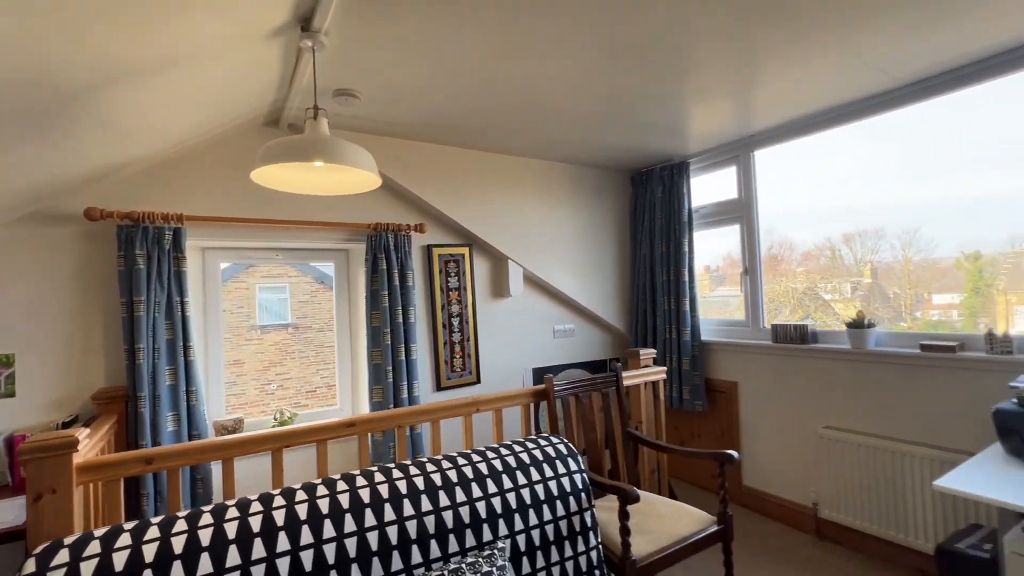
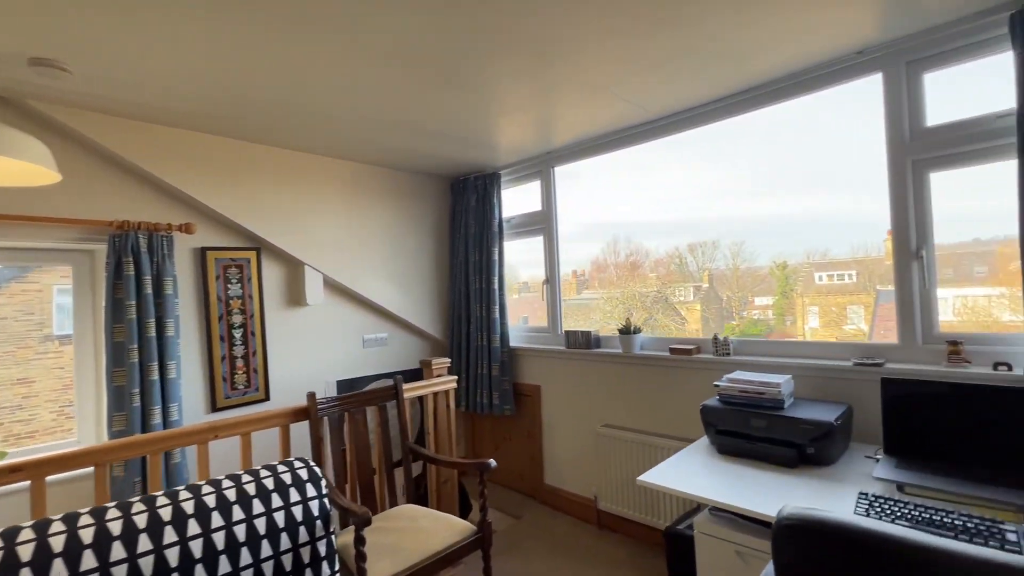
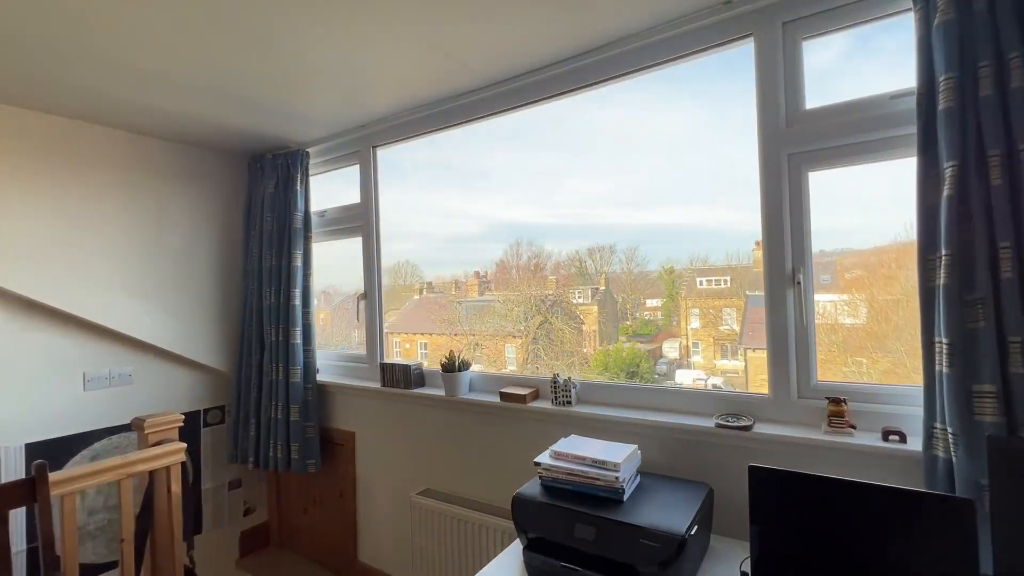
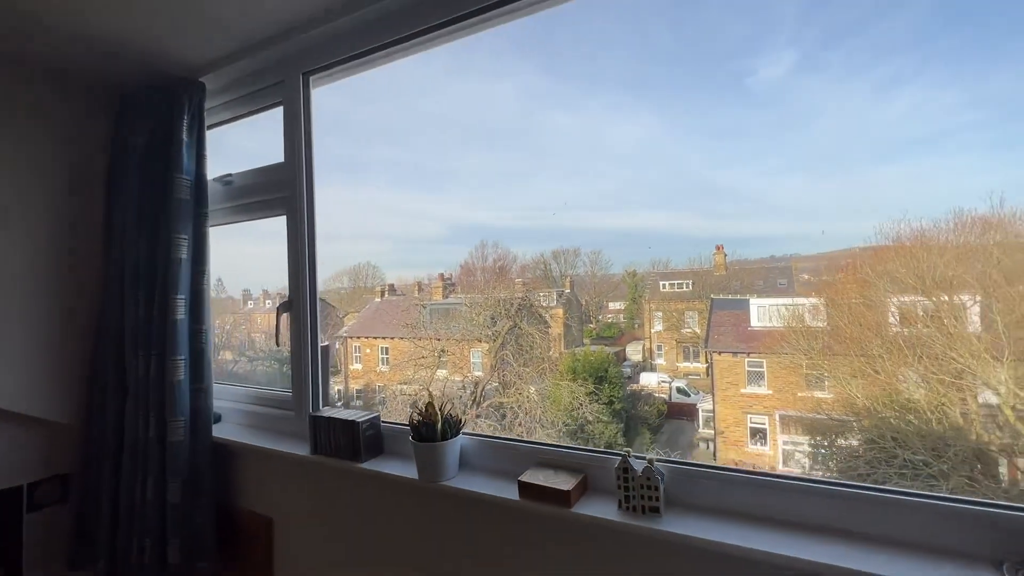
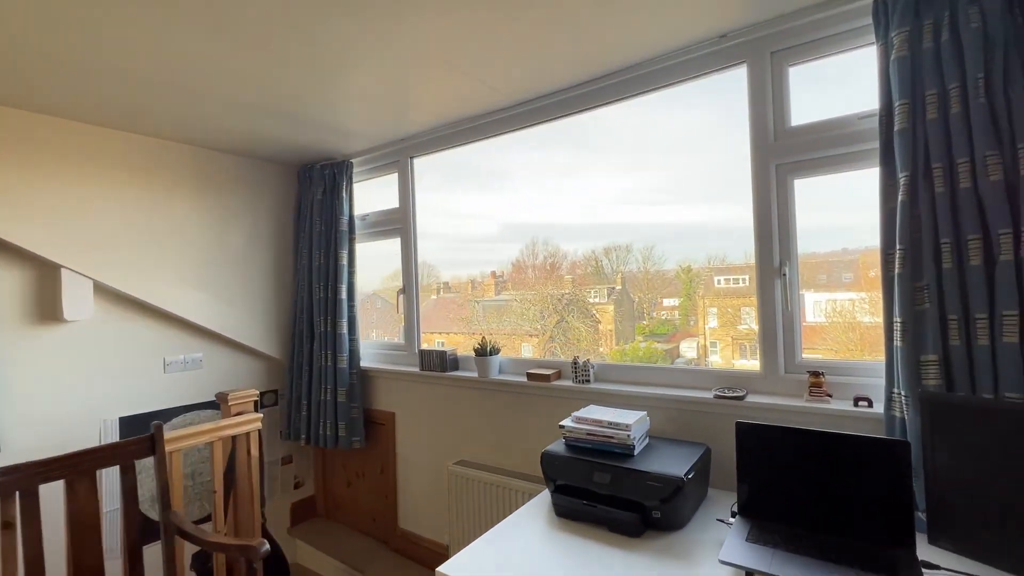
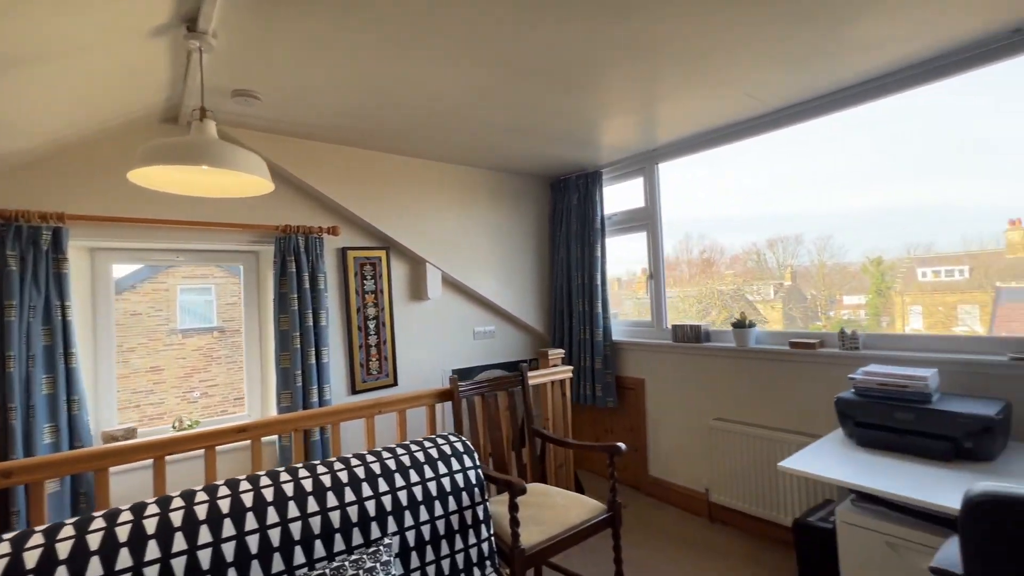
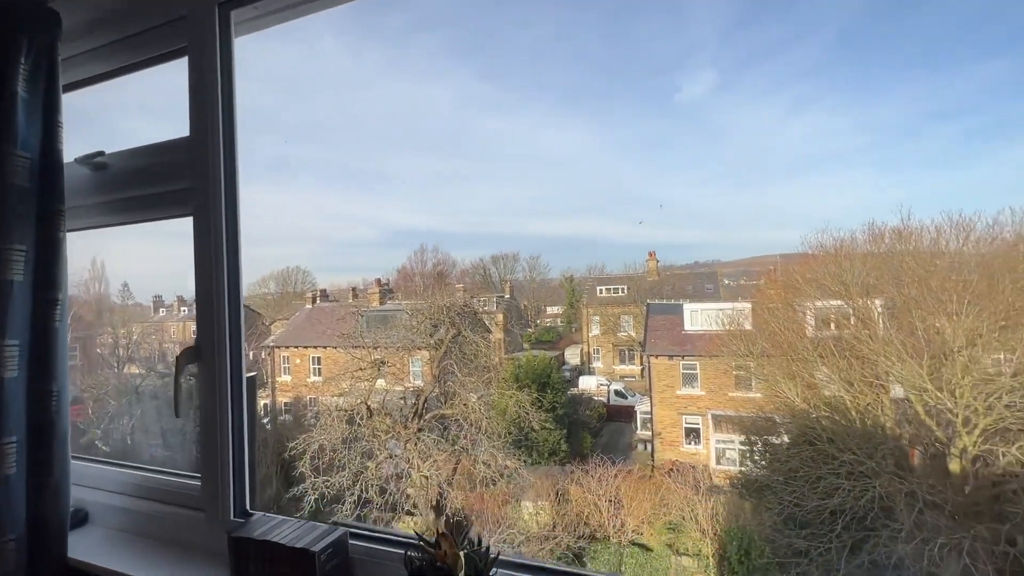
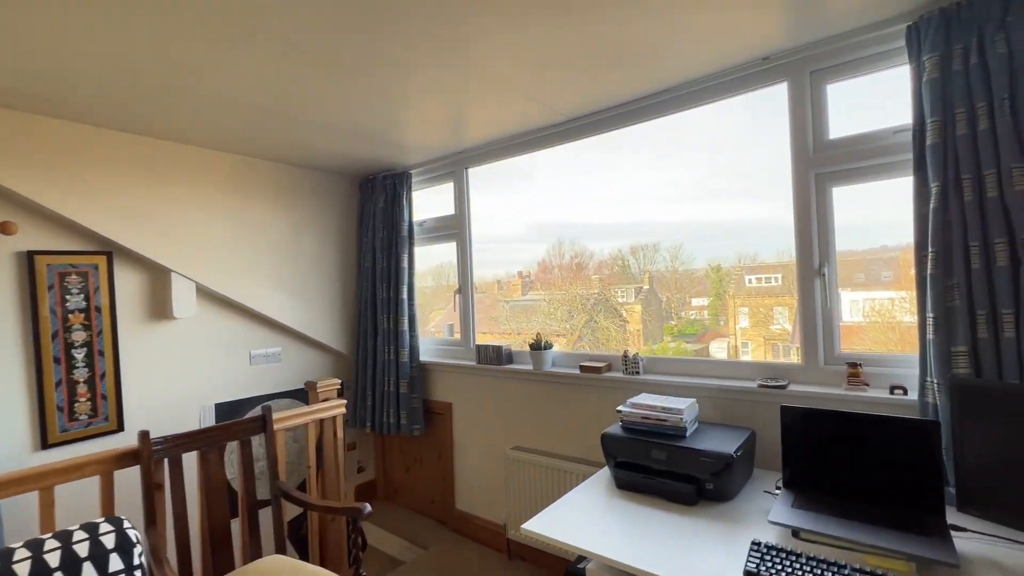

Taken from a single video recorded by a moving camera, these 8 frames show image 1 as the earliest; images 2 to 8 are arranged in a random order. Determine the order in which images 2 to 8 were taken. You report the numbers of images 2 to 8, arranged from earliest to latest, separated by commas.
6, 2, 8, 5, 3, 4, 7
